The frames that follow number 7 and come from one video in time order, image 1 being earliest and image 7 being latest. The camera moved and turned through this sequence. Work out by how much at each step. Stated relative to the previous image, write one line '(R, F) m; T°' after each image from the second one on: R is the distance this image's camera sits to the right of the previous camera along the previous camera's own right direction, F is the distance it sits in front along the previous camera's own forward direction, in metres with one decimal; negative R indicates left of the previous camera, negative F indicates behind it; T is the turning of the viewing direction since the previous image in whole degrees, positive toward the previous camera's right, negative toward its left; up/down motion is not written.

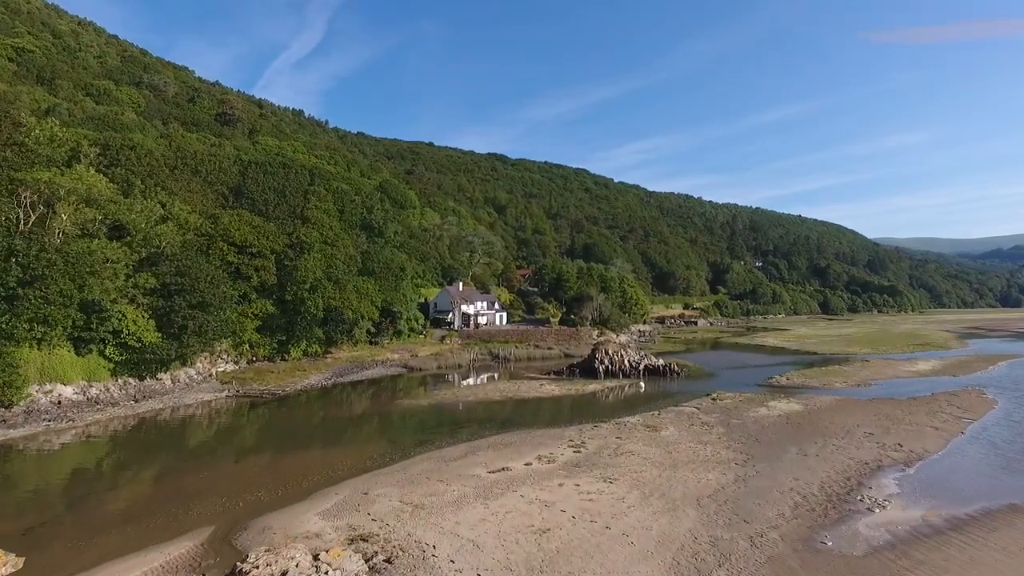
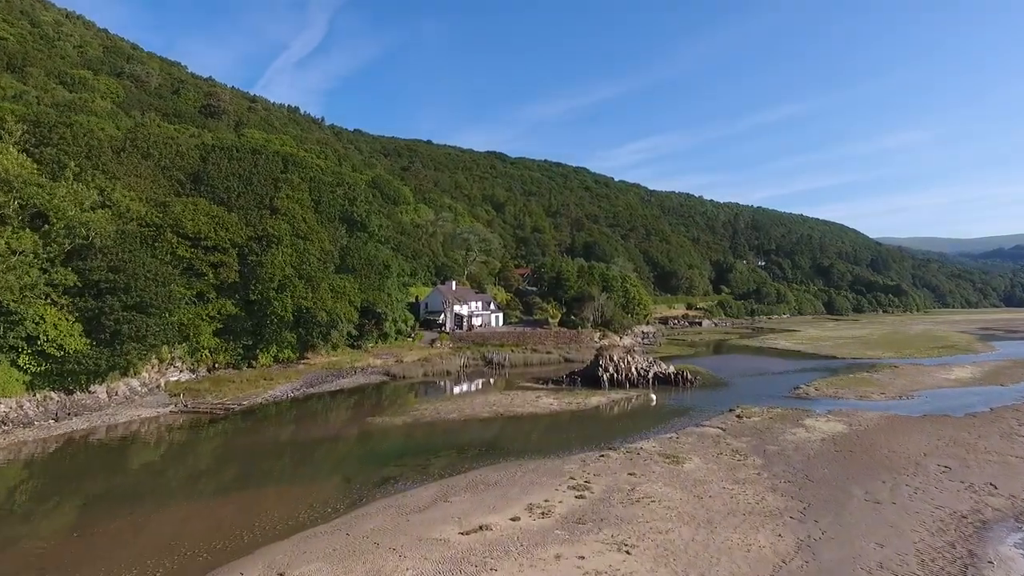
(+0.5, +4.8) m; 0°
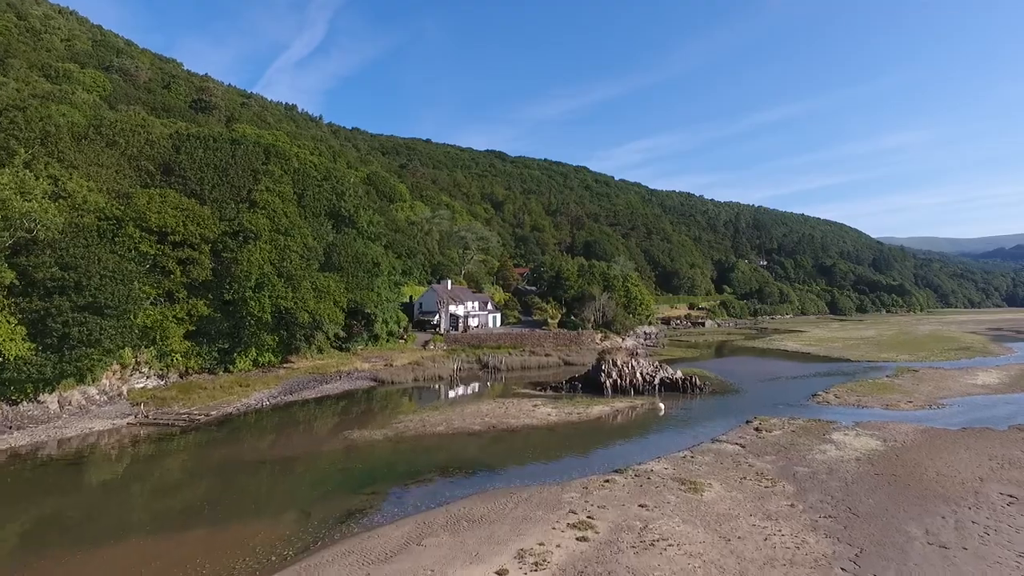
(+0.3, +2.8) m; 0°
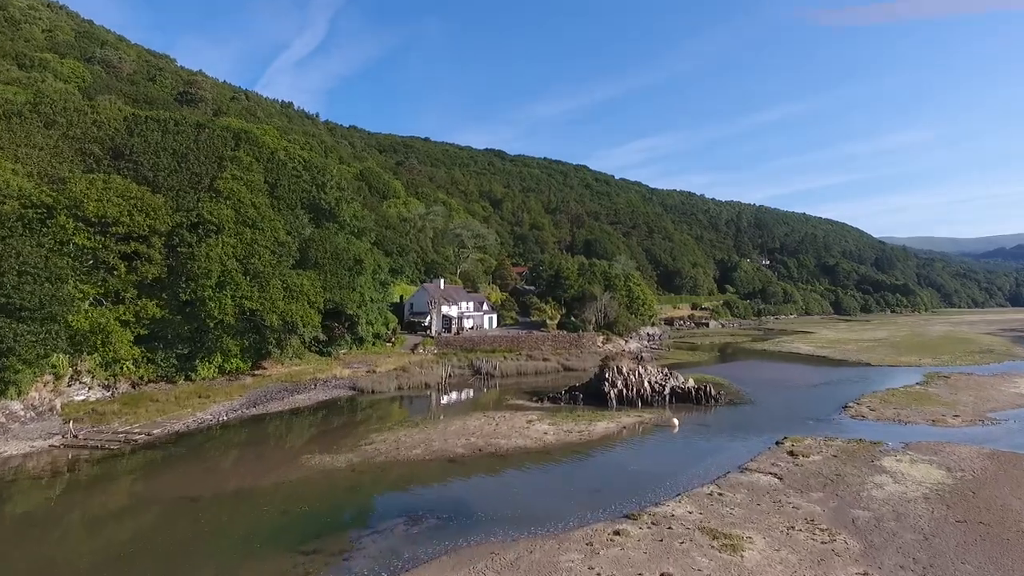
(+0.4, +4.0) m; 0°
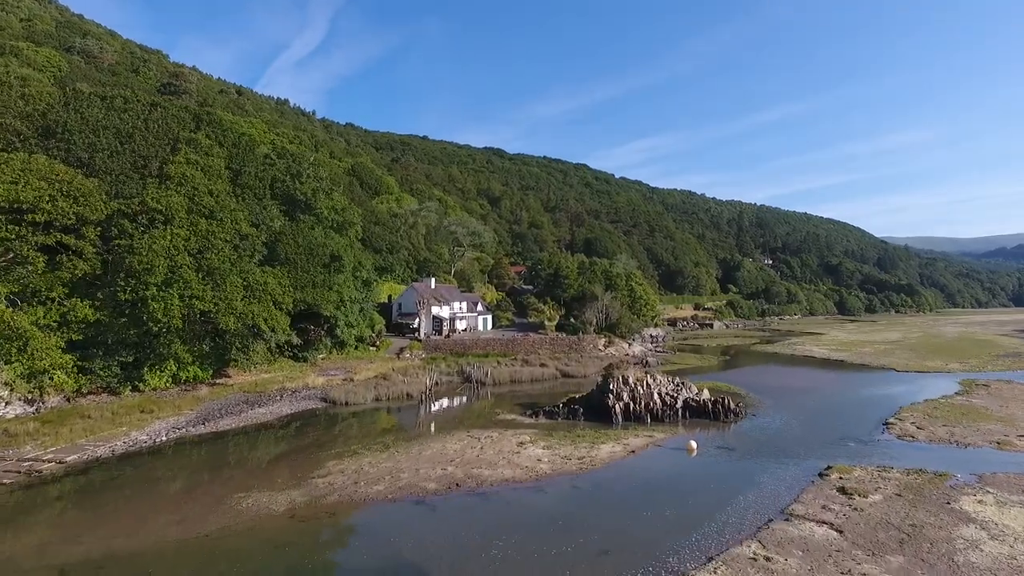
(+0.5, +4.2) m; 0°
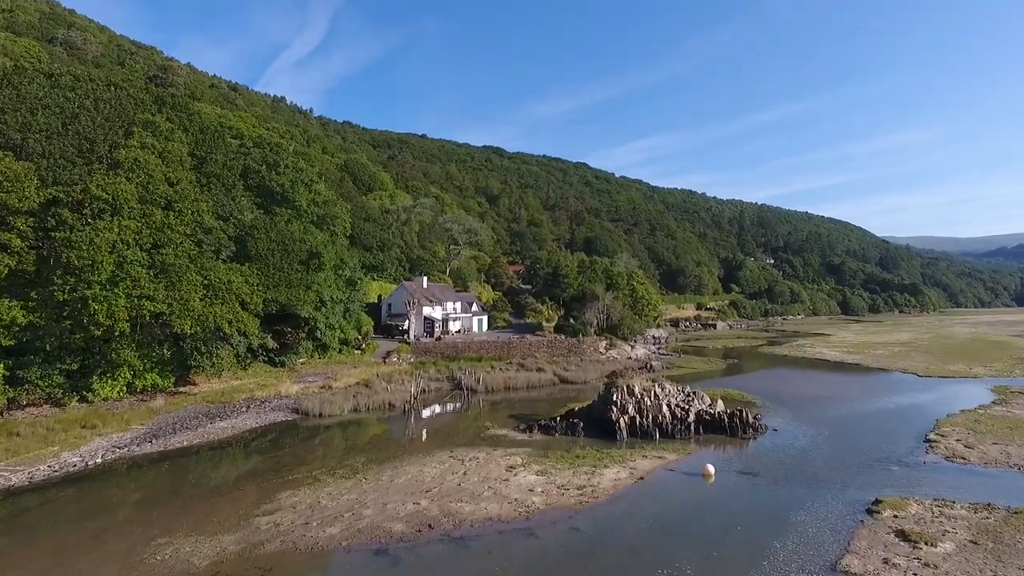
(+0.4, +3.2) m; 0°
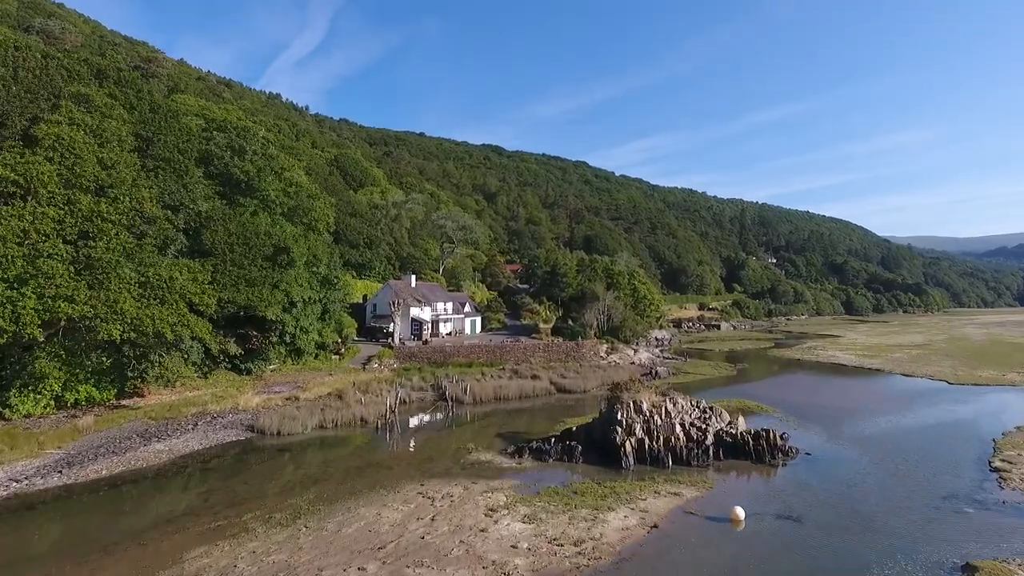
(+0.5, +3.9) m; 0°
